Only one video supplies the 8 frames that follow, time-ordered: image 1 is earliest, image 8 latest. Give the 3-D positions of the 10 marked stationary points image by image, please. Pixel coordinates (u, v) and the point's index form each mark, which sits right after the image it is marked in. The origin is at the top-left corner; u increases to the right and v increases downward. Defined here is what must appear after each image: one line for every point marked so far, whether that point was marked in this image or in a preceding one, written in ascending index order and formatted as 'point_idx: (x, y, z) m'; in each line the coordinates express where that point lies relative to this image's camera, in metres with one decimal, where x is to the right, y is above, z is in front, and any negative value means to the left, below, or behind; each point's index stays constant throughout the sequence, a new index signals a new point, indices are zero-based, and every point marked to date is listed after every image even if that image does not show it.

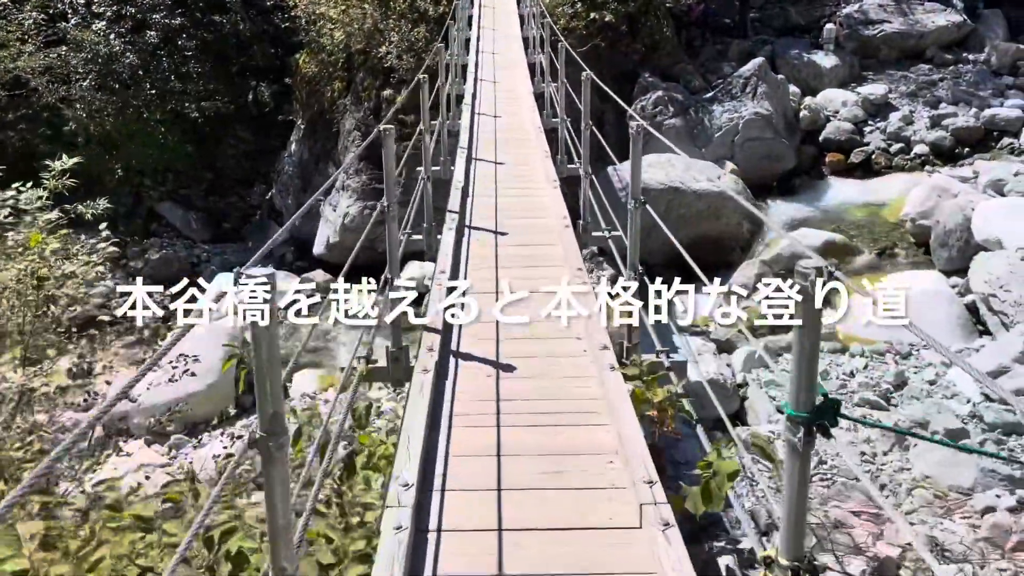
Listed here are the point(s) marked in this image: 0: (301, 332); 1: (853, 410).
0: (-1.9, -0.4, +7.7) m
1: (+2.2, -0.8, +5.4) m
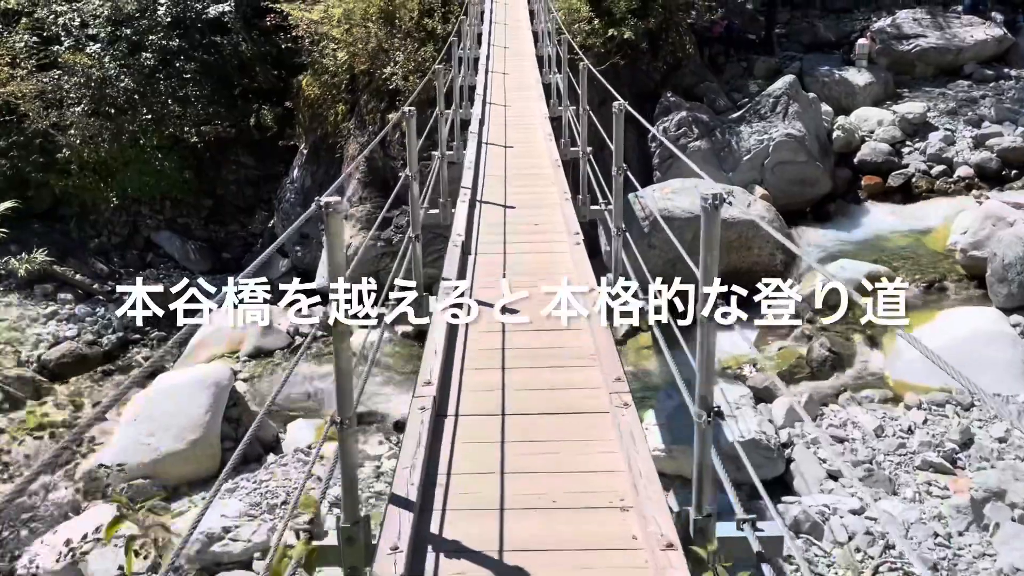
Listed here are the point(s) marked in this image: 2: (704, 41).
0: (-1.8, -0.7, +7.1) m
1: (+2.2, -1.0, +4.7) m
2: (+2.4, +3.1, +10.5) m
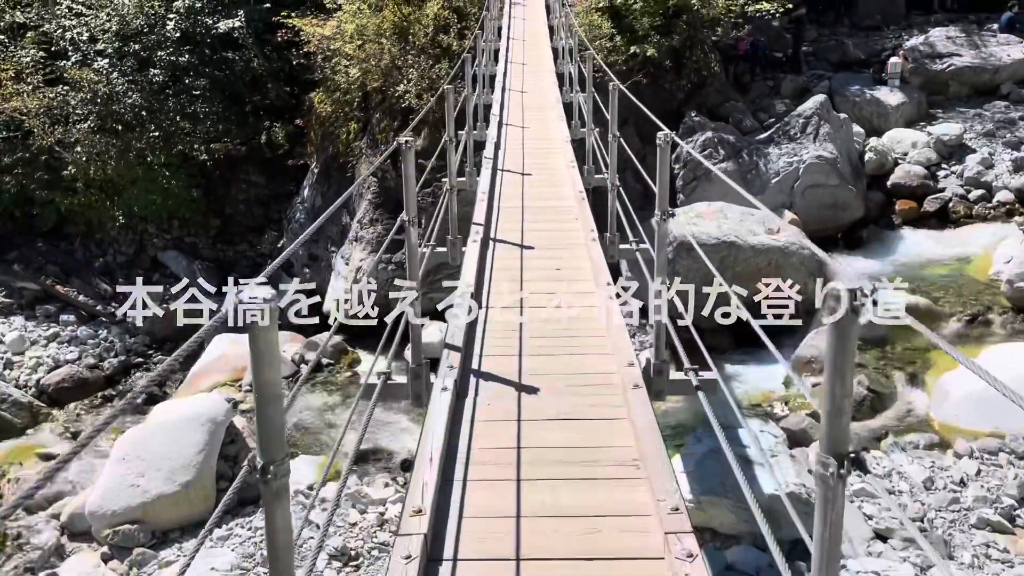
0: (-1.7, -0.9, +6.7) m
1: (+2.3, -1.3, +4.3) m
2: (+2.6, +2.7, +10.2) m
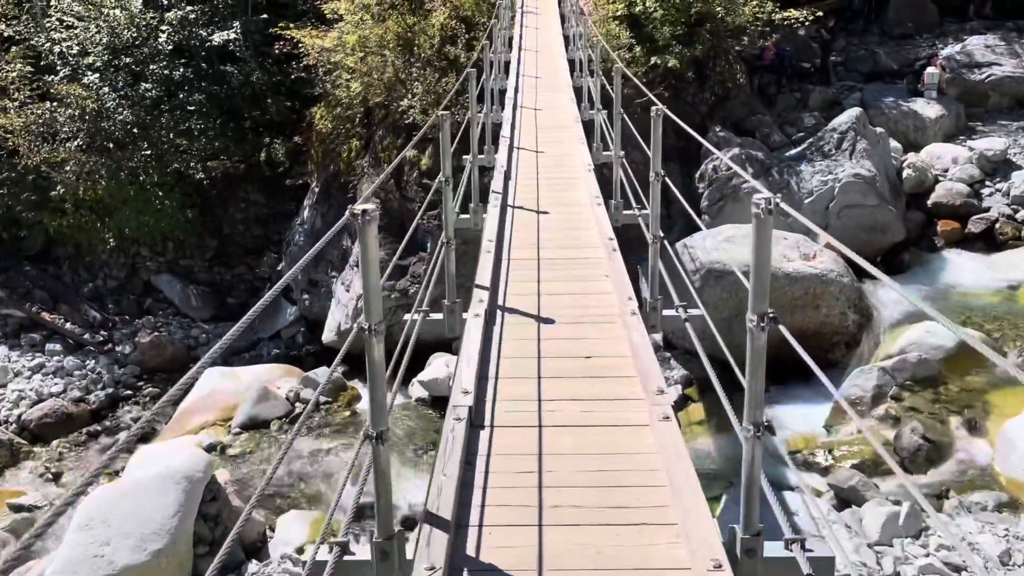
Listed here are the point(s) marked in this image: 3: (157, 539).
0: (-1.6, -1.2, +6.2) m
1: (+2.4, -1.5, +3.7) m
2: (+2.7, +2.5, +9.6) m
3: (-1.8, -1.3, +4.4) m
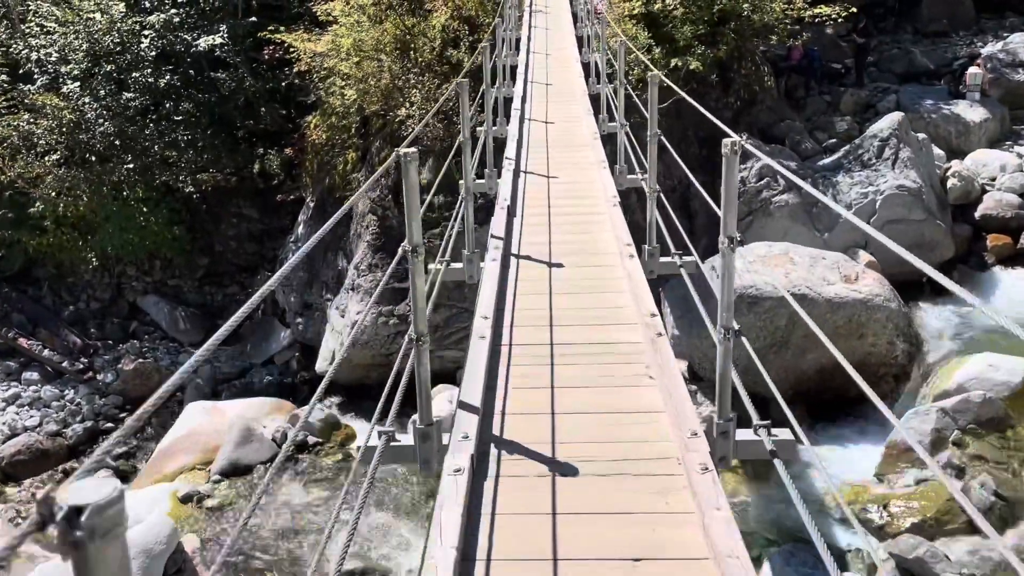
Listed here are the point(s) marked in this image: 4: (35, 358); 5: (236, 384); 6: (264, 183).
0: (-1.5, -1.4, +5.5) m
1: (+2.4, -1.6, +3.0) m
2: (+2.8, +2.3, +8.9) m
3: (-1.8, -1.5, +3.8) m
4: (-4.7, -0.7, +8.3) m
5: (-2.6, -0.9, +8.2) m
6: (-2.7, +1.2, +9.4) m
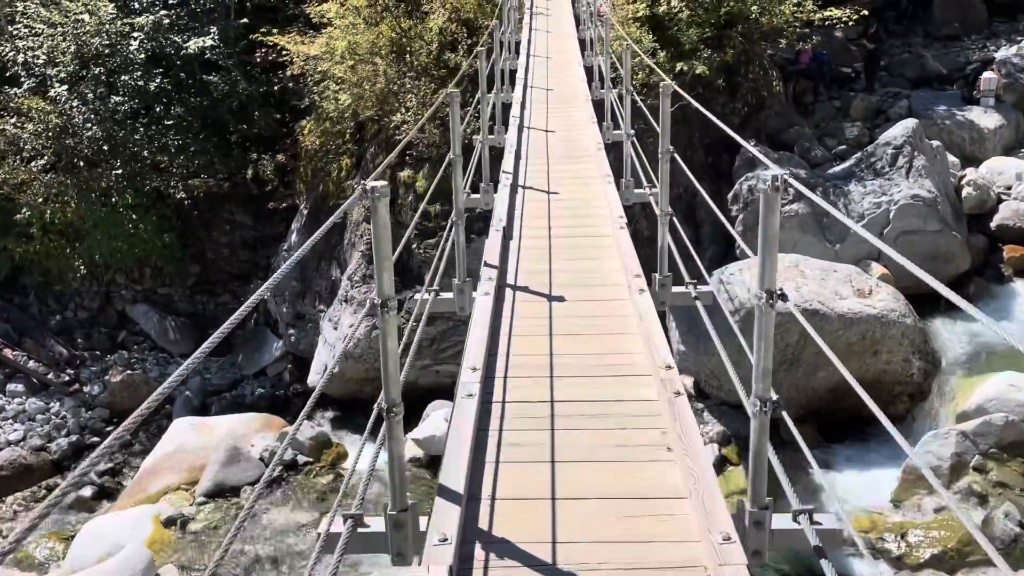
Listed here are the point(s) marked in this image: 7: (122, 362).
0: (-1.5, -1.5, +5.3) m
1: (+2.4, -1.7, +2.7) m
2: (+2.8, +2.2, +8.6) m
3: (-1.8, -1.6, +3.5) m
4: (-4.7, -0.8, +8.1) m
5: (-2.7, -1.0, +7.9) m
6: (-2.7, +1.1, +9.1) m
7: (-3.7, -0.7, +8.2) m
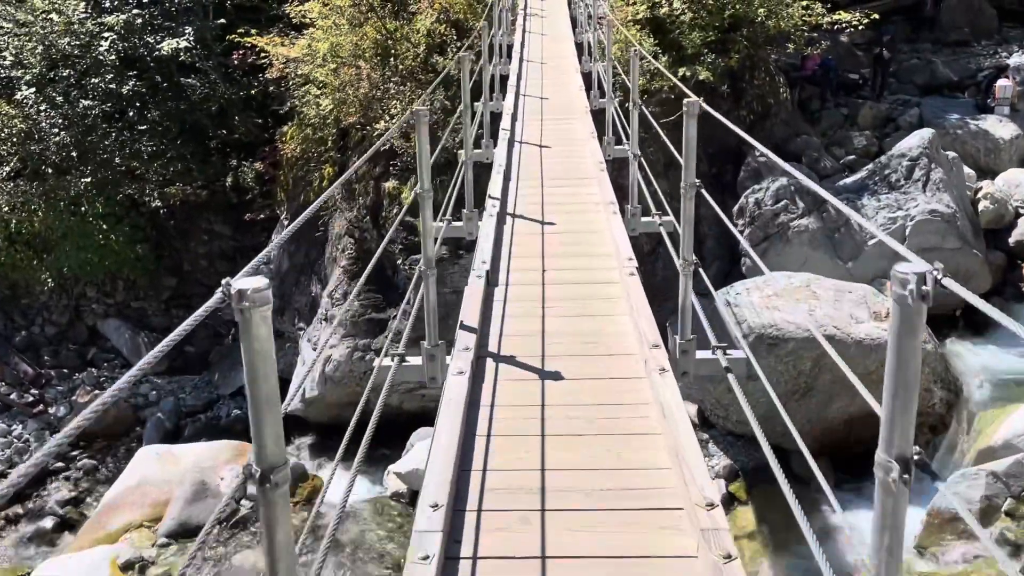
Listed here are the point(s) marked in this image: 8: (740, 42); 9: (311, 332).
0: (-1.6, -1.6, +4.8) m
1: (+2.4, -1.9, +2.3) m
2: (+2.7, +2.0, +8.2) m
3: (-1.9, -1.7, +3.1) m
4: (-4.7, -0.9, +7.6) m
5: (-2.7, -1.1, +7.5) m
6: (-2.8, +0.9, +8.7) m
7: (-3.8, -0.8, +7.7) m
8: (+1.9, +2.1, +7.1) m
9: (-1.5, -0.3, +6.6) m
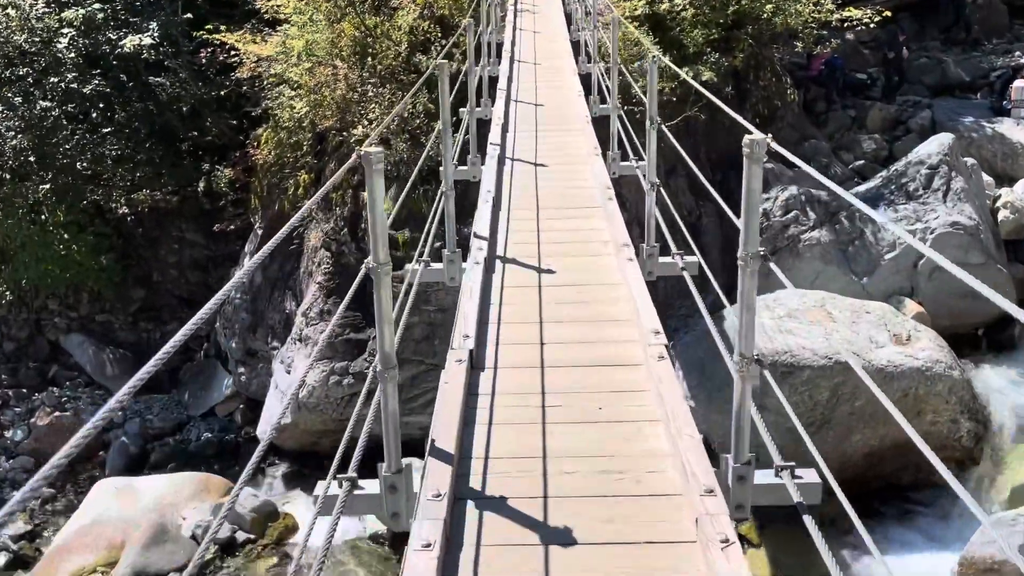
0: (-1.6, -1.7, +4.4) m
1: (+2.3, -2.0, +1.9) m
2: (+2.6, +1.9, +7.8) m
3: (-1.9, -1.9, +2.6) m
4: (-4.8, -1.0, +7.1) m
5: (-2.8, -1.3, +7.0) m
6: (-2.9, +0.8, +8.2) m
7: (-3.9, -1.0, +7.2) m
8: (+1.8, +1.9, +6.6) m
9: (-1.6, -0.5, +6.1) m
